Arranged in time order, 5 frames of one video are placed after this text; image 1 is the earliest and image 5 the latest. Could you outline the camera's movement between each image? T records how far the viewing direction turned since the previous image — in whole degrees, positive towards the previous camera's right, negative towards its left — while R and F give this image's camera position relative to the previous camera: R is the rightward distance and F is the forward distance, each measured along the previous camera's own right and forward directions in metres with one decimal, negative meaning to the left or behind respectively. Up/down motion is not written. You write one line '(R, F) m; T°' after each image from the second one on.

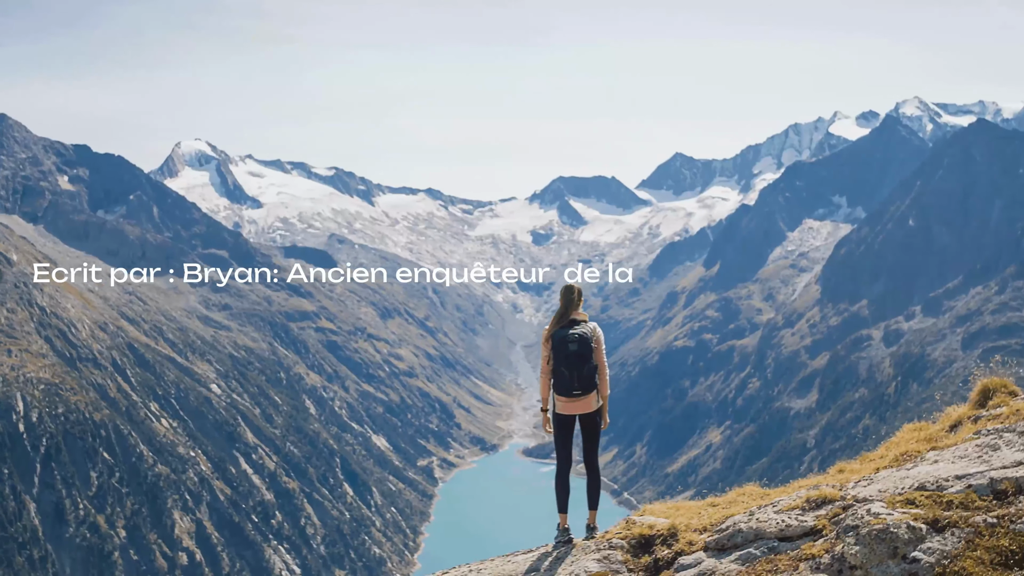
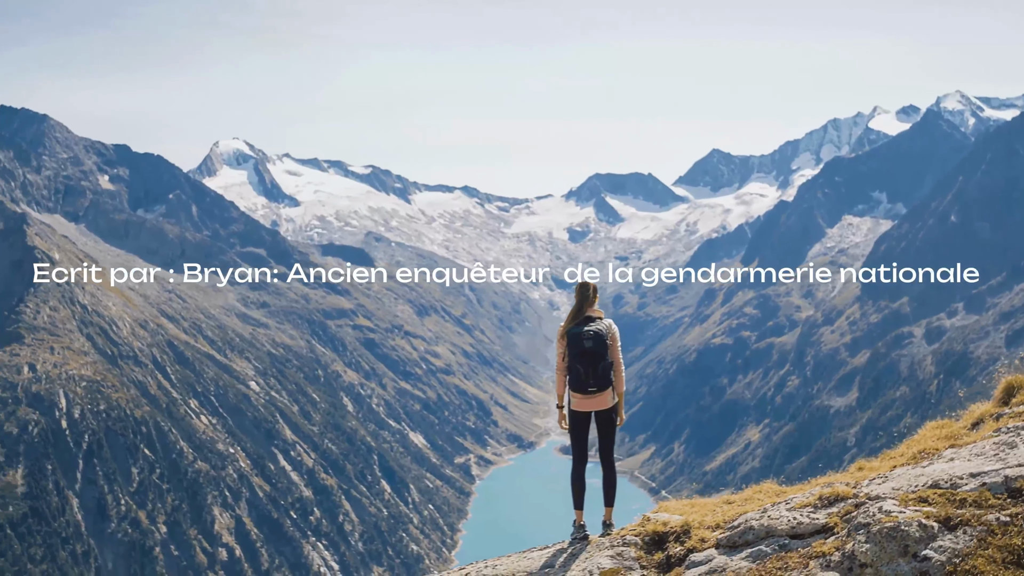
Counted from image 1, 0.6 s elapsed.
(+1.9, -0.4) m; -2°
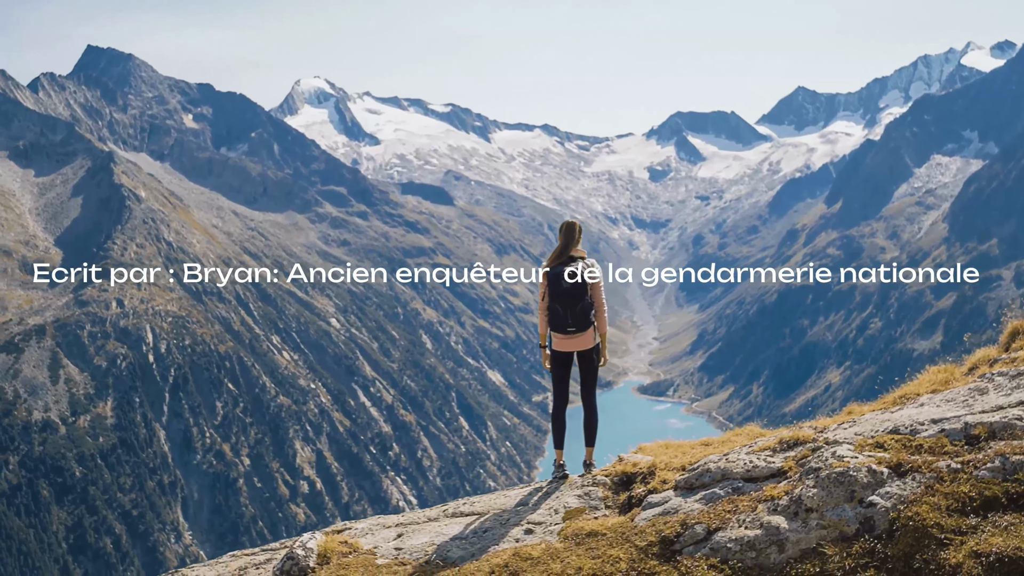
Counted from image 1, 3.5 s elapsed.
(+9.1, +1.9) m; -2°
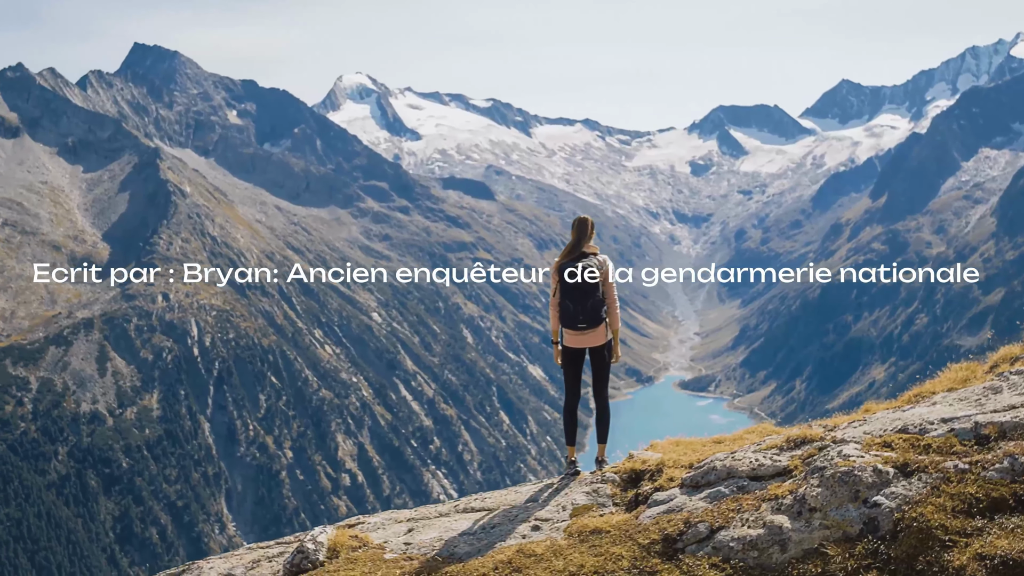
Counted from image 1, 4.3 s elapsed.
(+2.6, +0.4) m; -2°
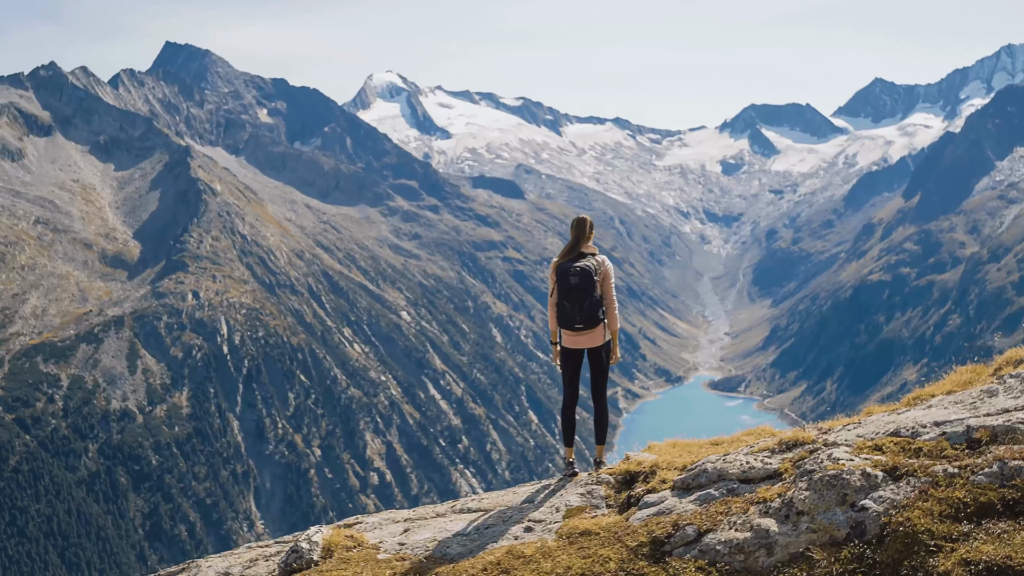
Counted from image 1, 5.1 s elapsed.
(+2.8, +0.4) m; -1°
